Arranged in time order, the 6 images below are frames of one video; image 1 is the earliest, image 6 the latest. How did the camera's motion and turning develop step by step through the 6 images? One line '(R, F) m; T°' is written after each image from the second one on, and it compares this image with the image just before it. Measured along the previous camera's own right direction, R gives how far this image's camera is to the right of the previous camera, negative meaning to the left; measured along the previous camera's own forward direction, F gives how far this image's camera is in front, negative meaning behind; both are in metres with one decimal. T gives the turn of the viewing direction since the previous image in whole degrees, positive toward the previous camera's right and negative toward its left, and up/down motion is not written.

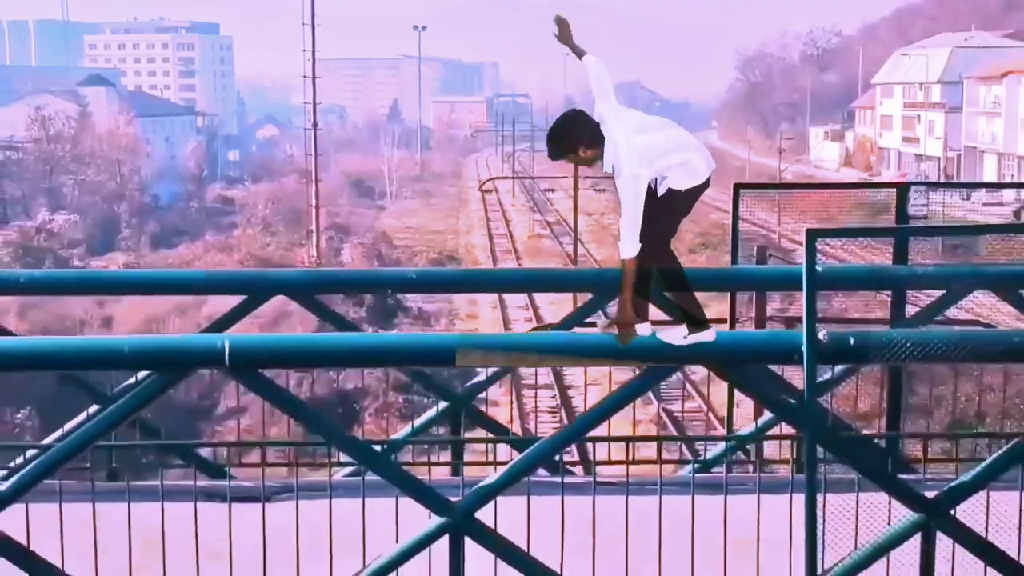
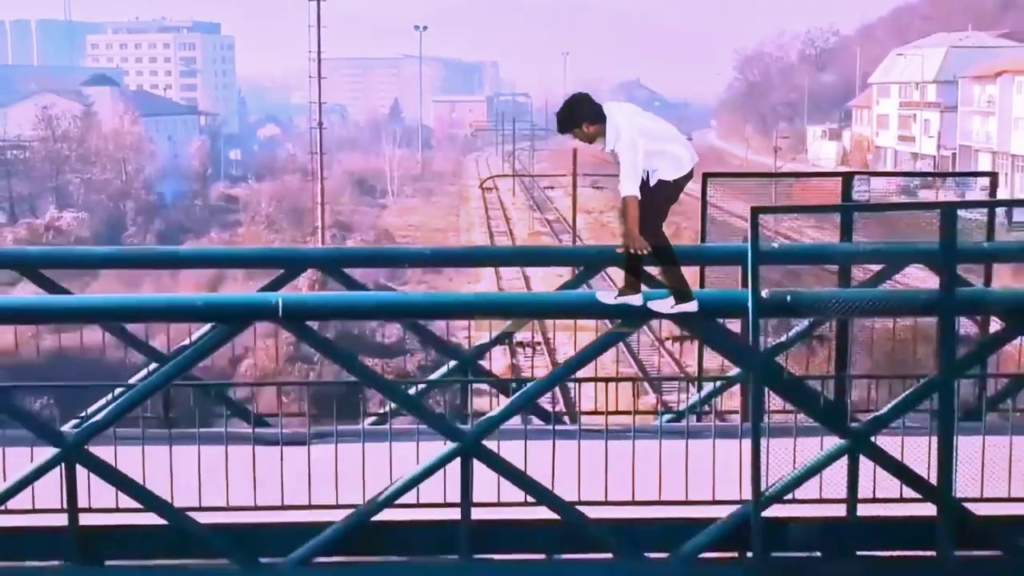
(0.0, -0.5) m; 0°
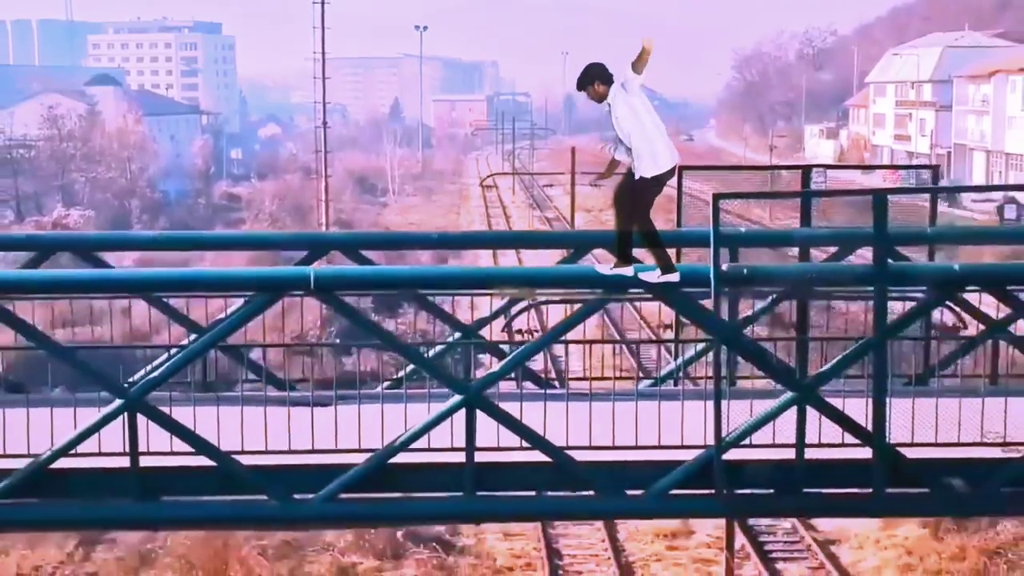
(0.0, -0.4) m; 0°
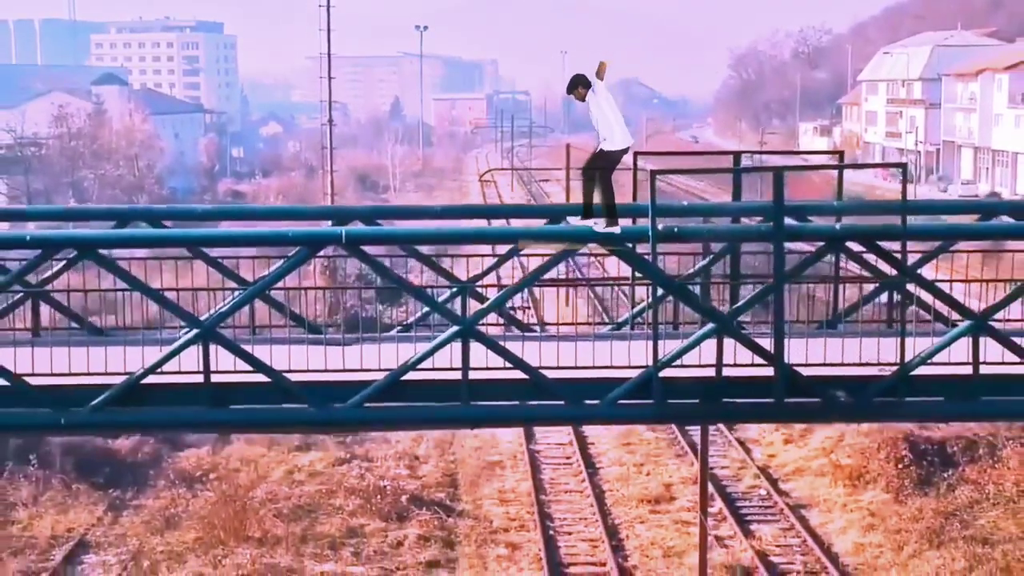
(+0.1, -0.9) m; 0°
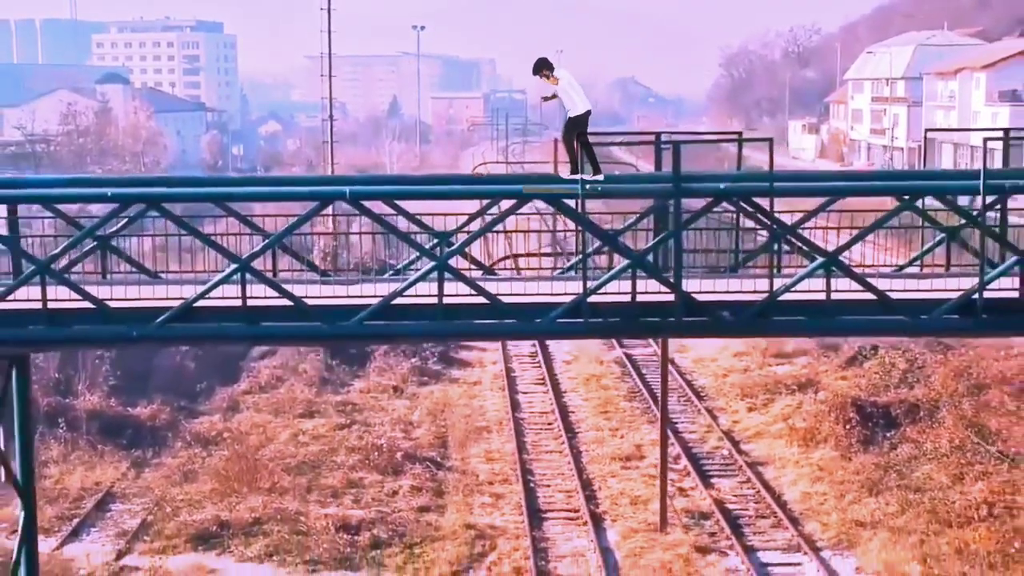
(+0.2, -1.2) m; 0°
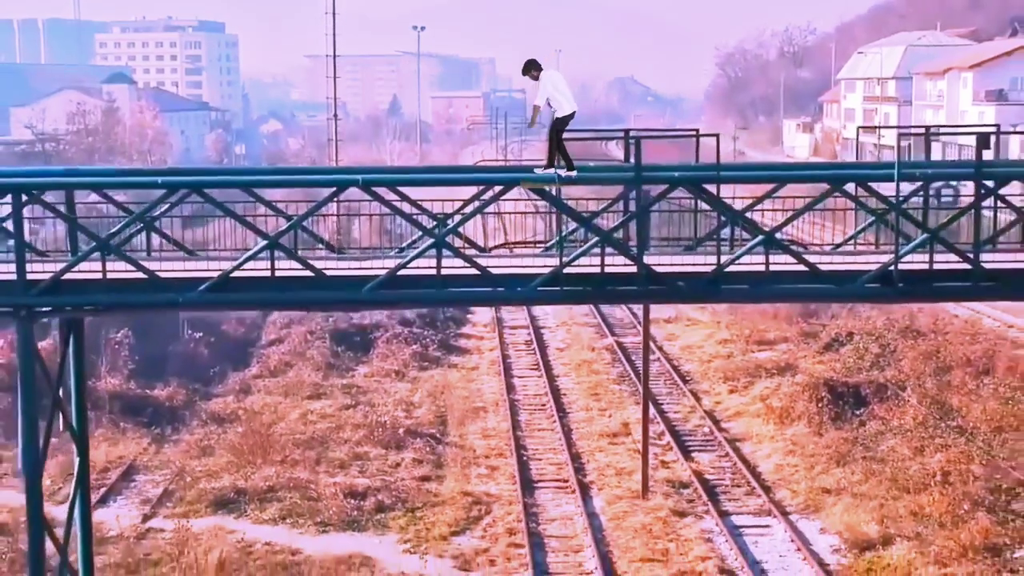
(+0.1, -0.9) m; 0°
